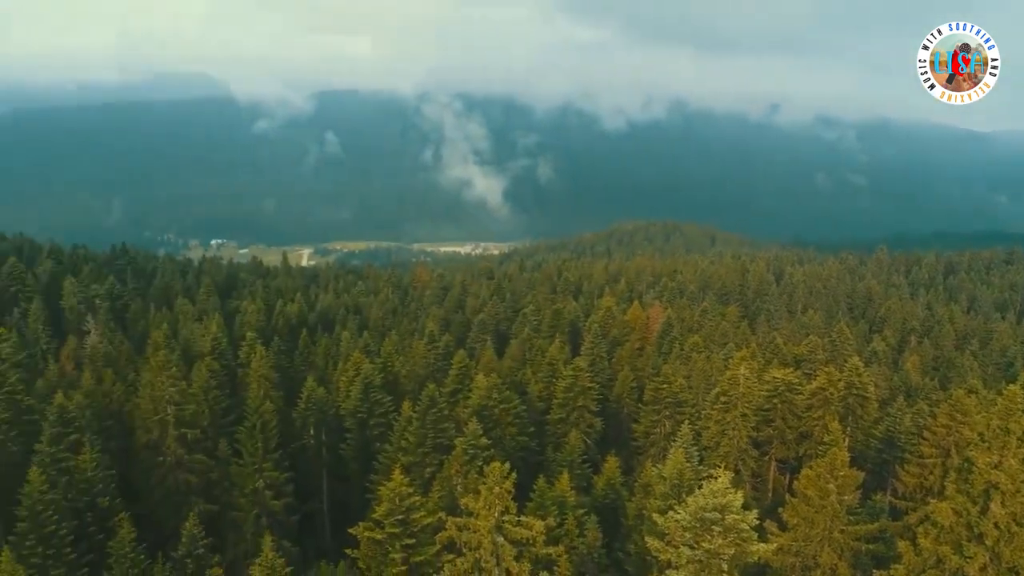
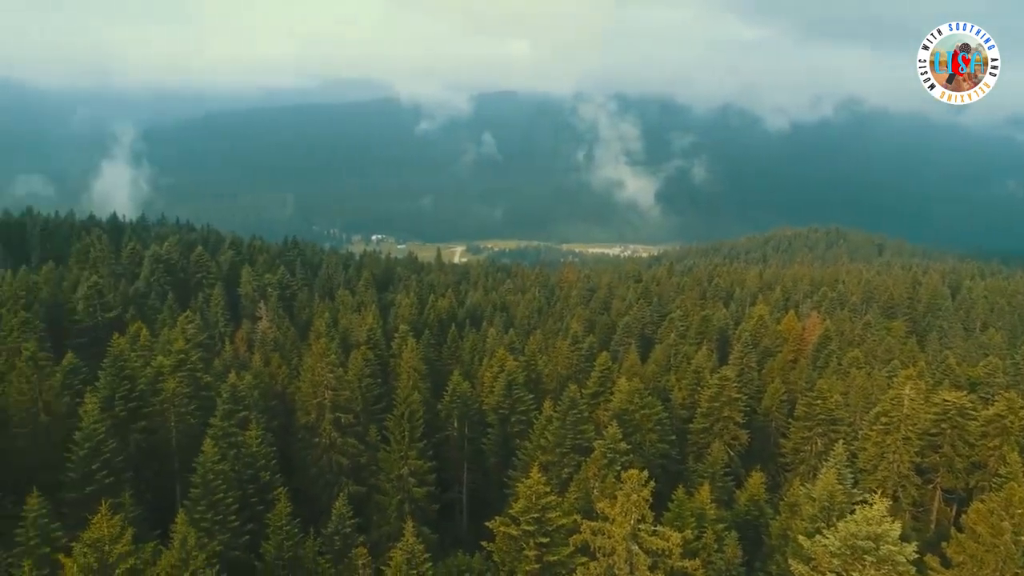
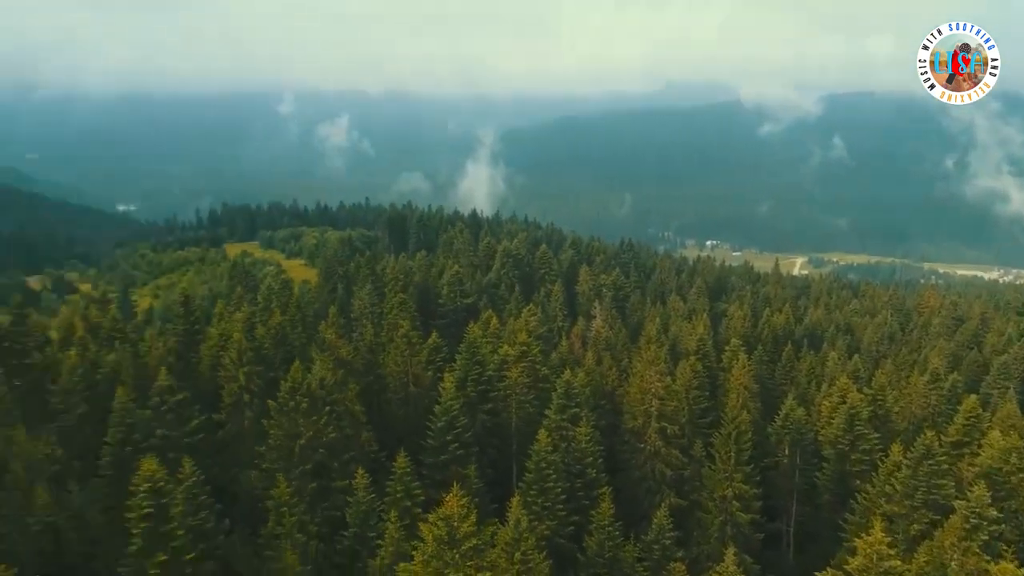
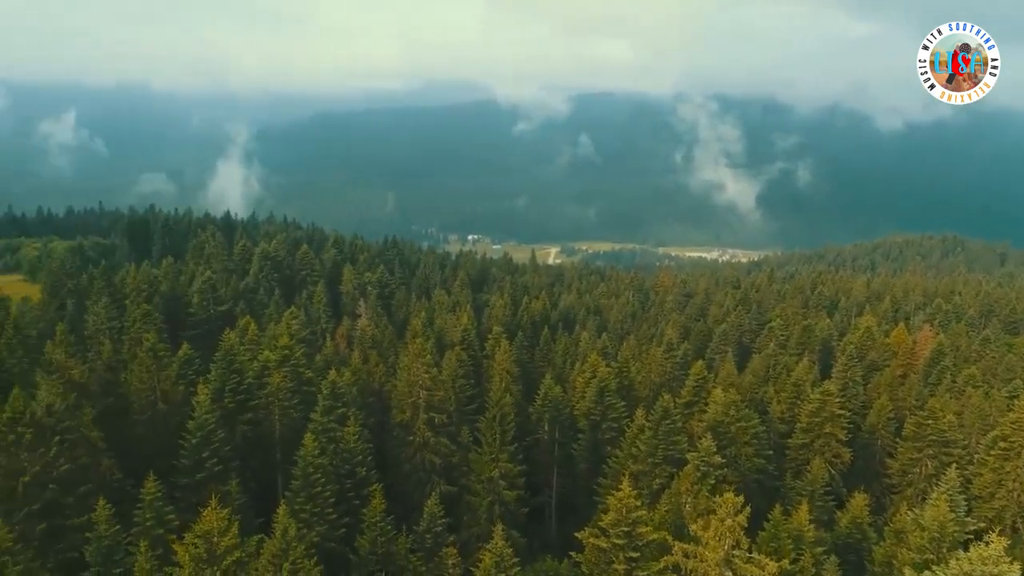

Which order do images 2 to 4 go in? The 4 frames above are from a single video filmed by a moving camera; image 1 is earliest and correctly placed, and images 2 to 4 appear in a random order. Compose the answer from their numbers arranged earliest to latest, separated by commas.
2, 4, 3
